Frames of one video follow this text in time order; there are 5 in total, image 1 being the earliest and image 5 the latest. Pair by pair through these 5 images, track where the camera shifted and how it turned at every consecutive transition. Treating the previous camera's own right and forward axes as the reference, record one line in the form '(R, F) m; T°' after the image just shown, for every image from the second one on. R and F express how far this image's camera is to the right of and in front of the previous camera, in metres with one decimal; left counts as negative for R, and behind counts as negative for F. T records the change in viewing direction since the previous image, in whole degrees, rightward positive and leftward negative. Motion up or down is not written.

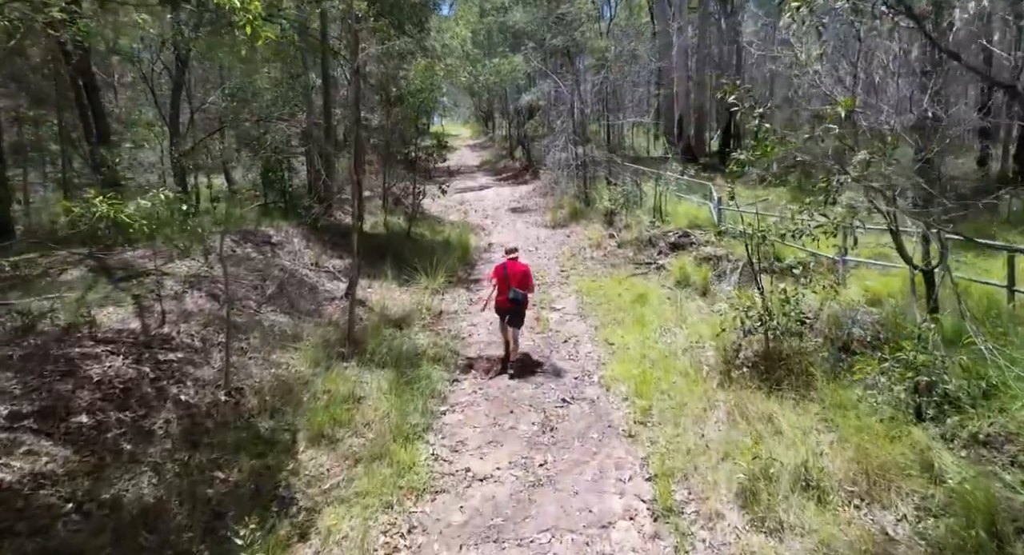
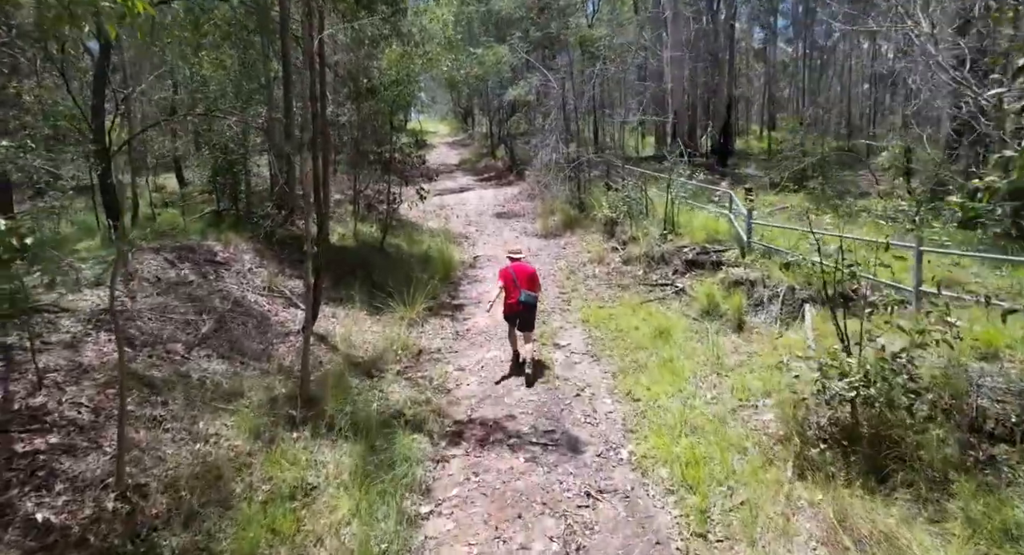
(-0.2, +1.8) m; +2°
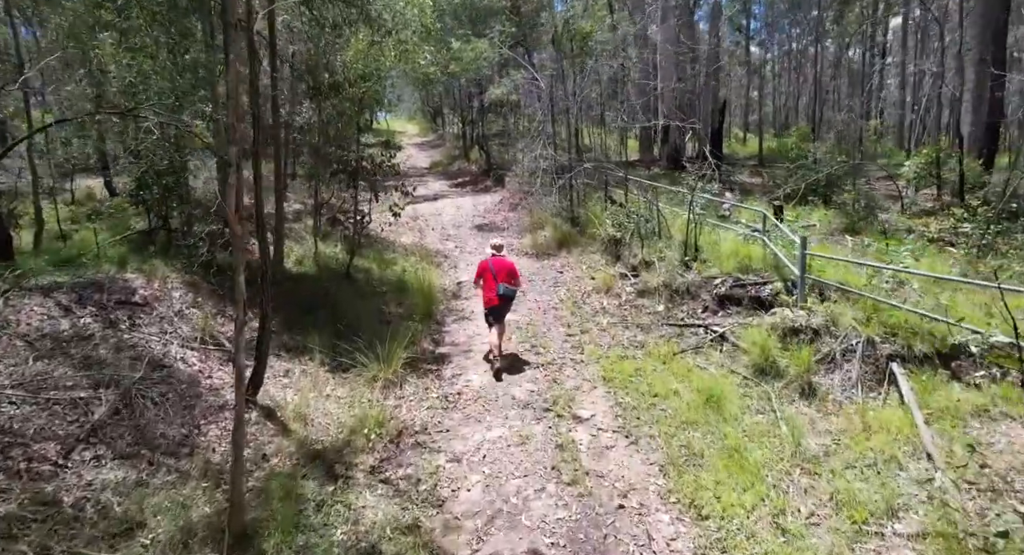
(-0.4, +2.0) m; +3°
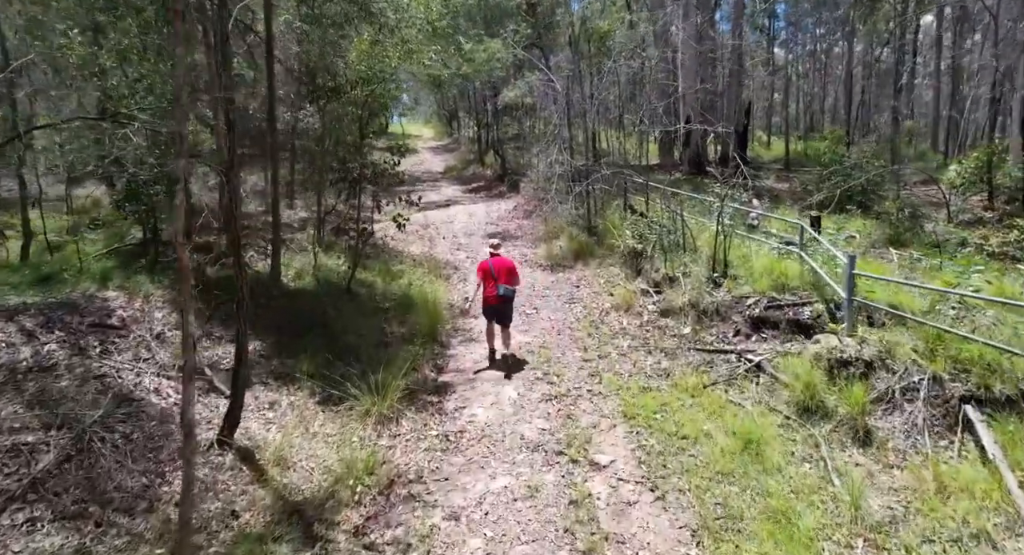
(+0.1, +0.8) m; -1°
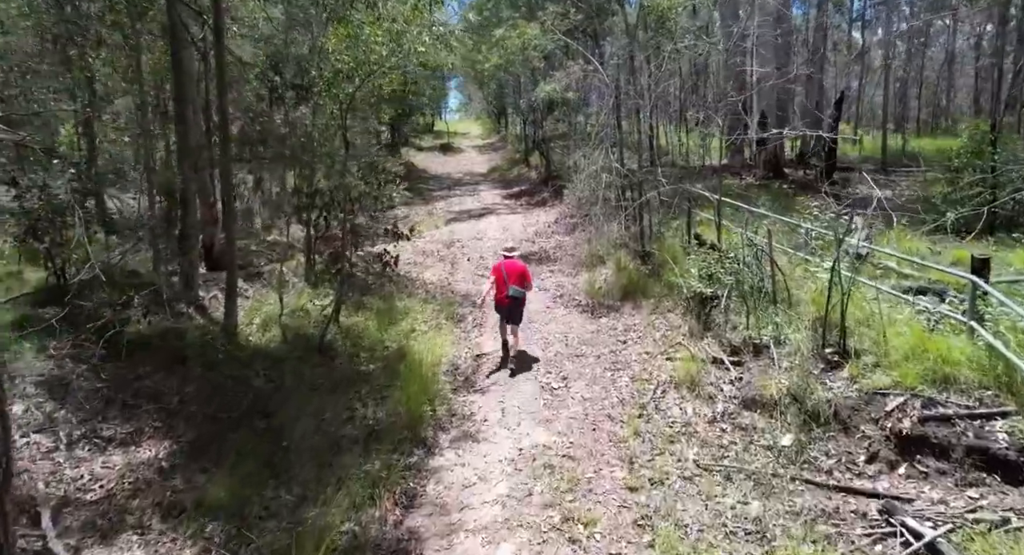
(+0.4, +2.8) m; -5°
